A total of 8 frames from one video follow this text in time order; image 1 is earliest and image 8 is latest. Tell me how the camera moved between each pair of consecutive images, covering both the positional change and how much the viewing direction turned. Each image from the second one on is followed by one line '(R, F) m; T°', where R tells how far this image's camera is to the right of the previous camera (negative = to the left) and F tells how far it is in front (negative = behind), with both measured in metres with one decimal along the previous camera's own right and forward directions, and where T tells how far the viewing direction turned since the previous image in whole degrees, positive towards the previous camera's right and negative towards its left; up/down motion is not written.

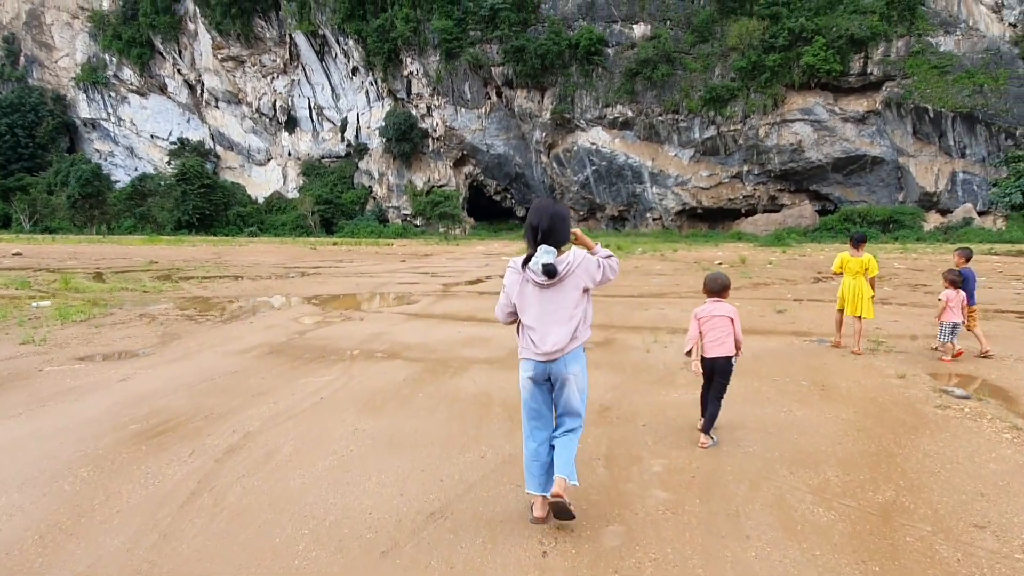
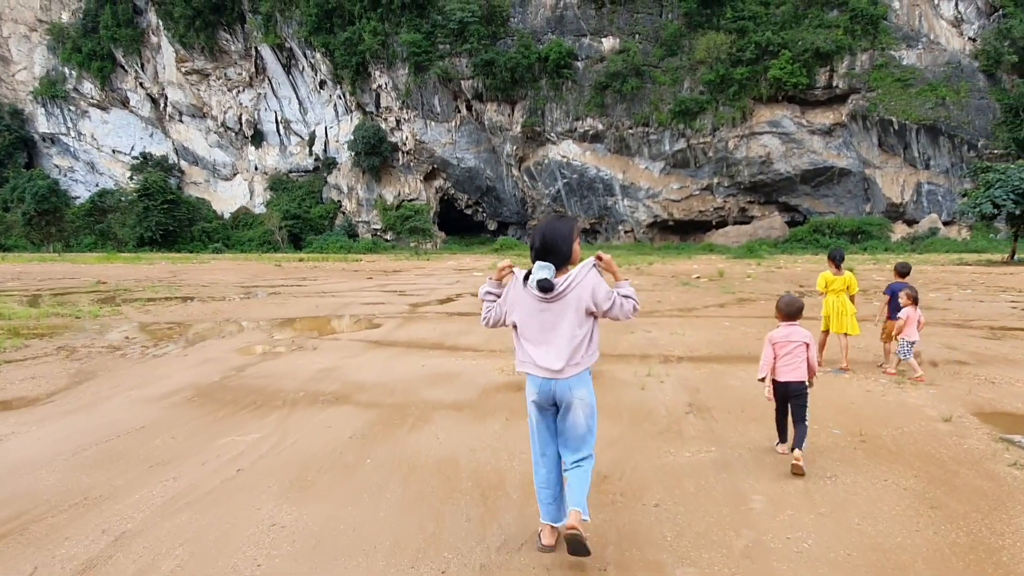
(0.0, +0.6) m; +2°
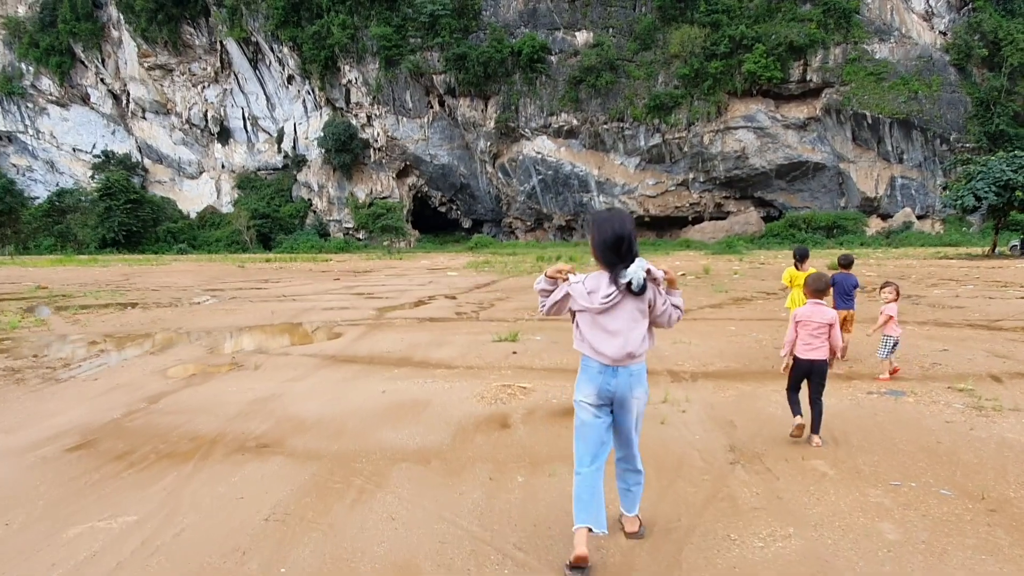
(0.0, +0.8) m; +2°
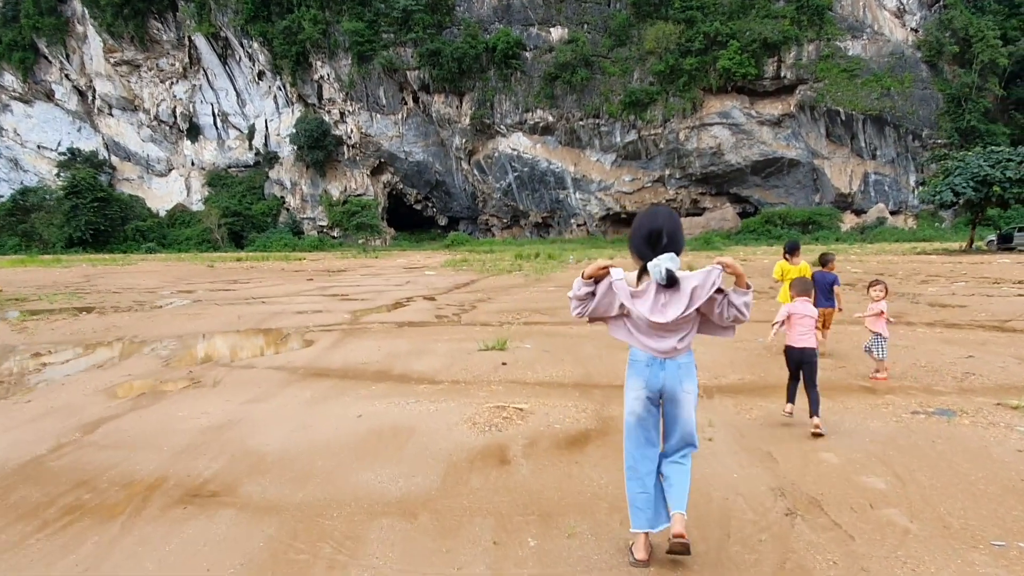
(-0.1, +0.5) m; +2°
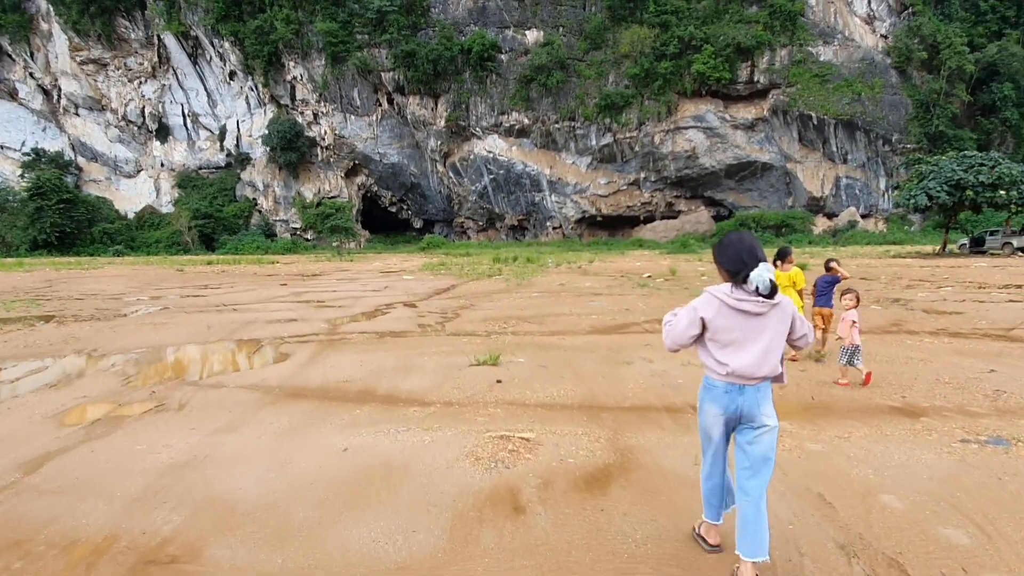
(-0.1, +0.3) m; +2°
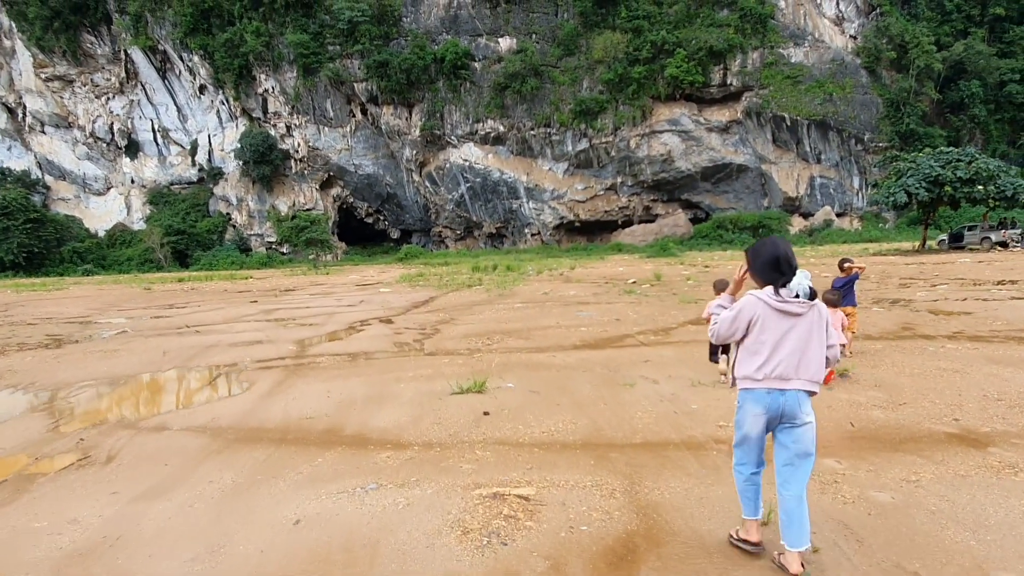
(0.0, +0.5) m; +2°
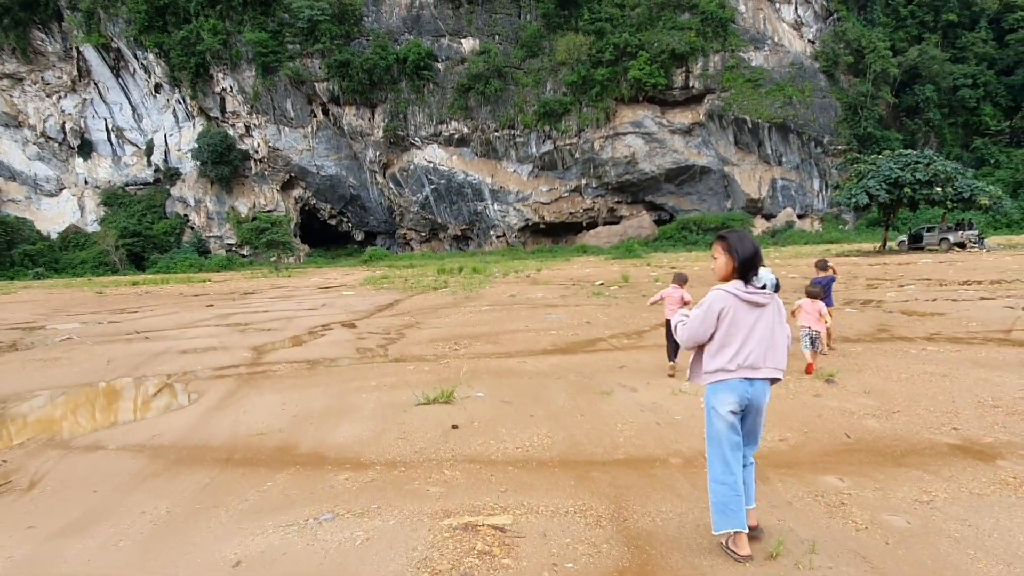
(0.0, +0.3) m; +3°
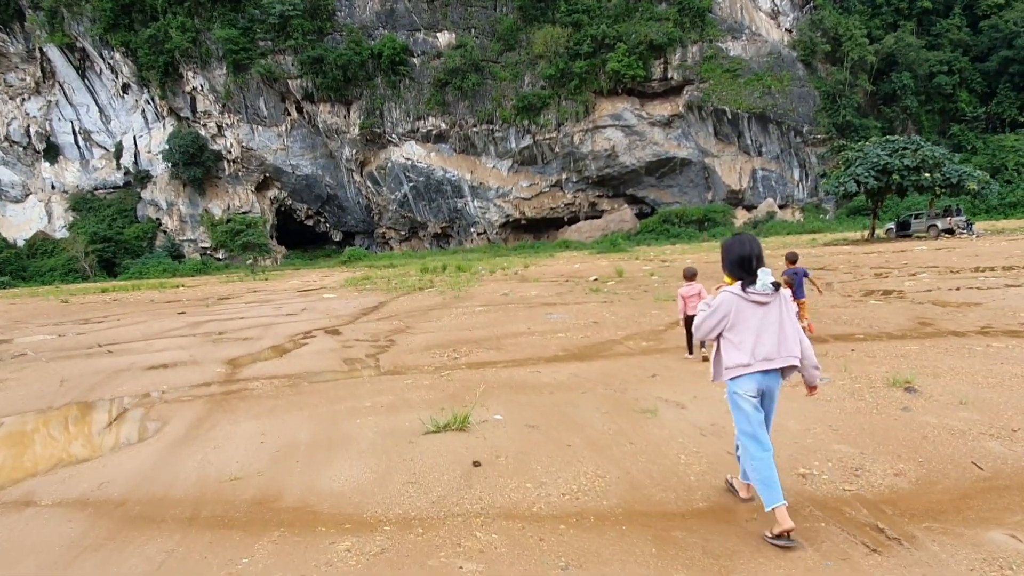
(-0.2, +0.6) m; +1°
